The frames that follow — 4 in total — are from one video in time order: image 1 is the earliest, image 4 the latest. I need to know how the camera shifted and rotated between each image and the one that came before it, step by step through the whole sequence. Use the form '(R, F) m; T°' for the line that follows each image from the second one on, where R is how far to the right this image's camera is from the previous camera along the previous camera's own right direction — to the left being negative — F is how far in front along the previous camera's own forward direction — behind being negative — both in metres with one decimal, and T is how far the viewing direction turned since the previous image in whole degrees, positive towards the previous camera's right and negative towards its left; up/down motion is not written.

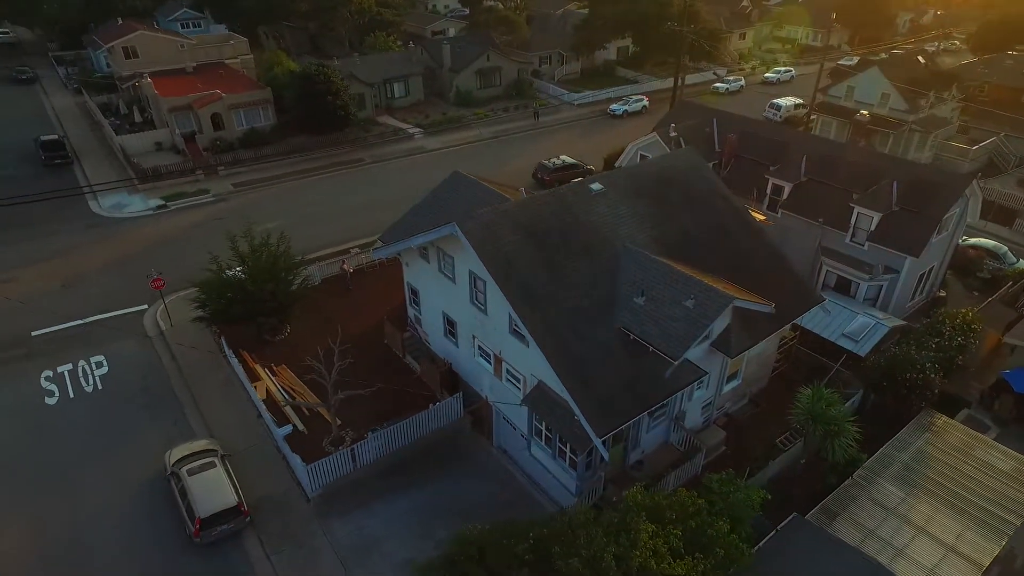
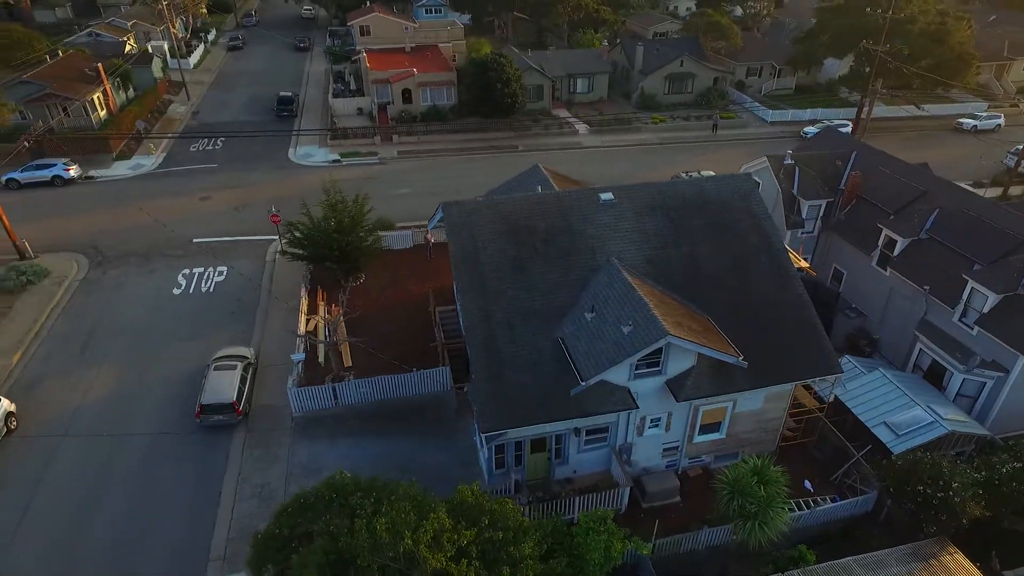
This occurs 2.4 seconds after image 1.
(+7.3, +0.9) m; -21°
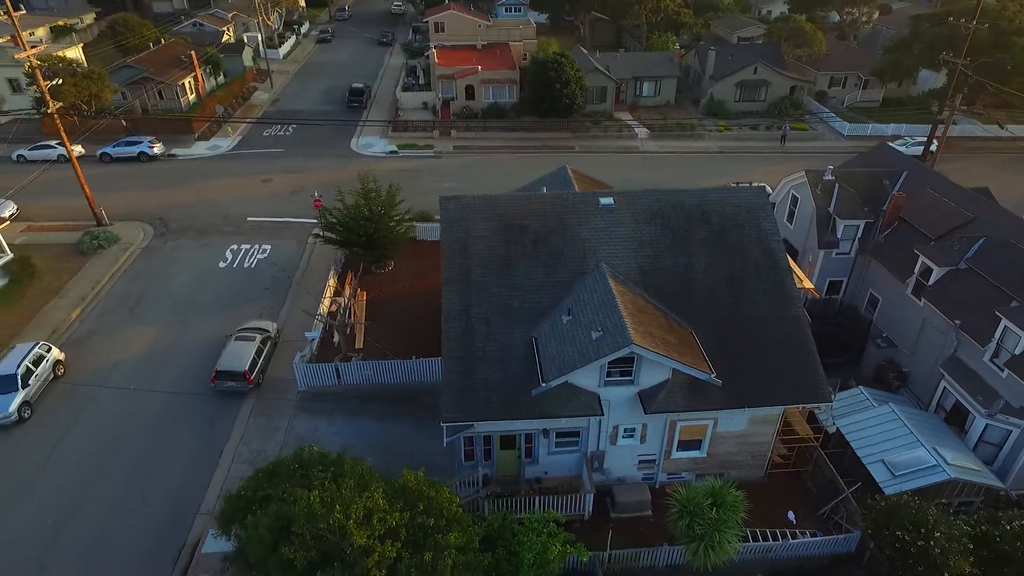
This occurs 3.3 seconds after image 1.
(+2.7, 0.0) m; -7°
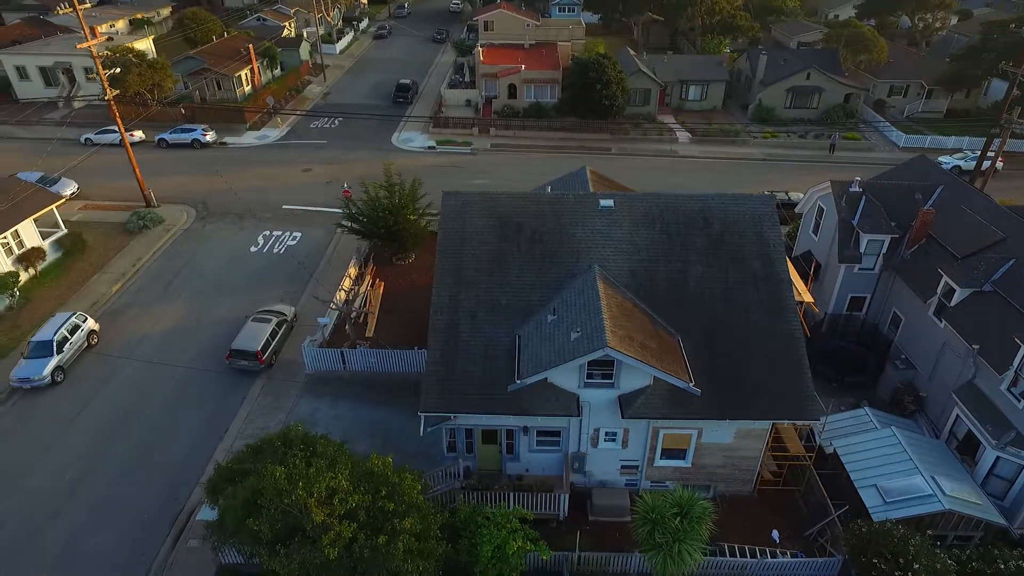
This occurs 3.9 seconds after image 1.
(+1.8, -0.1) m; -5°
